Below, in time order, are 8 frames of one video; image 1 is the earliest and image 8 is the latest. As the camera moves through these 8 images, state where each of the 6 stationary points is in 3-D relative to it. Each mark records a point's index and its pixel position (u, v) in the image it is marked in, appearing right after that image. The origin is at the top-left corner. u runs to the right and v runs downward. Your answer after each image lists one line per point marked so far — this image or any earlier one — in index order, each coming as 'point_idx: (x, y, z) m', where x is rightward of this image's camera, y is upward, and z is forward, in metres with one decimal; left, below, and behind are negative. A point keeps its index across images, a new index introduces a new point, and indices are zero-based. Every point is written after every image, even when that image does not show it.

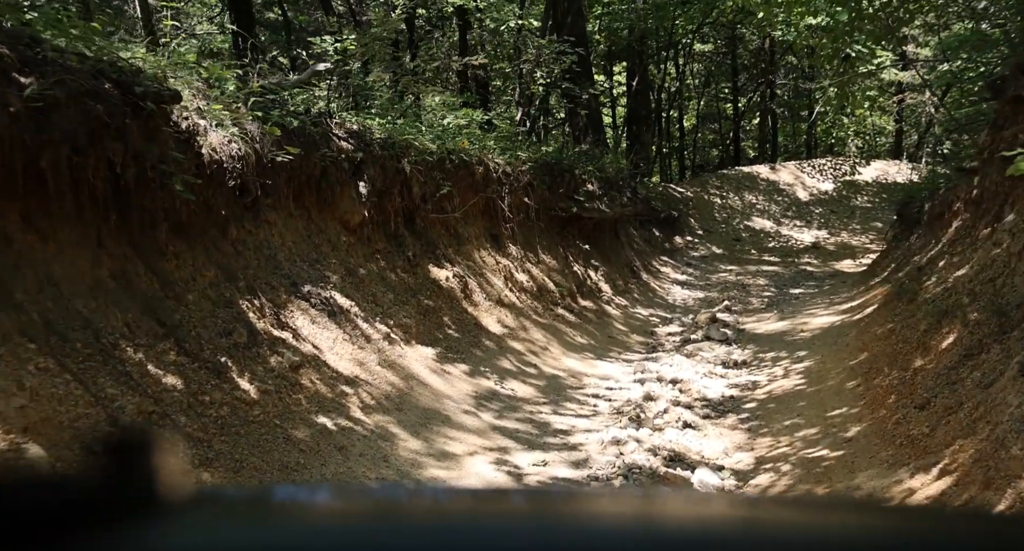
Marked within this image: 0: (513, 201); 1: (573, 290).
0: (0.0, +1.1, +14.2) m
1: (+1.0, -0.3, +15.2) m
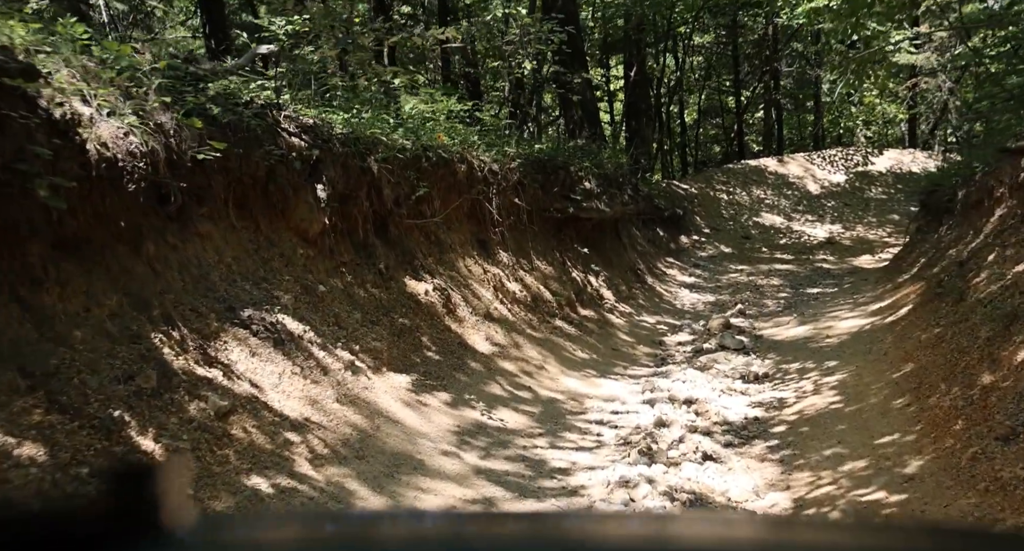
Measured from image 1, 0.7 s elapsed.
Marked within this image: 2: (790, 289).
0: (-0.2, +1.0, +12.8) m
1: (+0.9, -0.4, +13.8) m
2: (+5.5, -0.4, +18.3) m
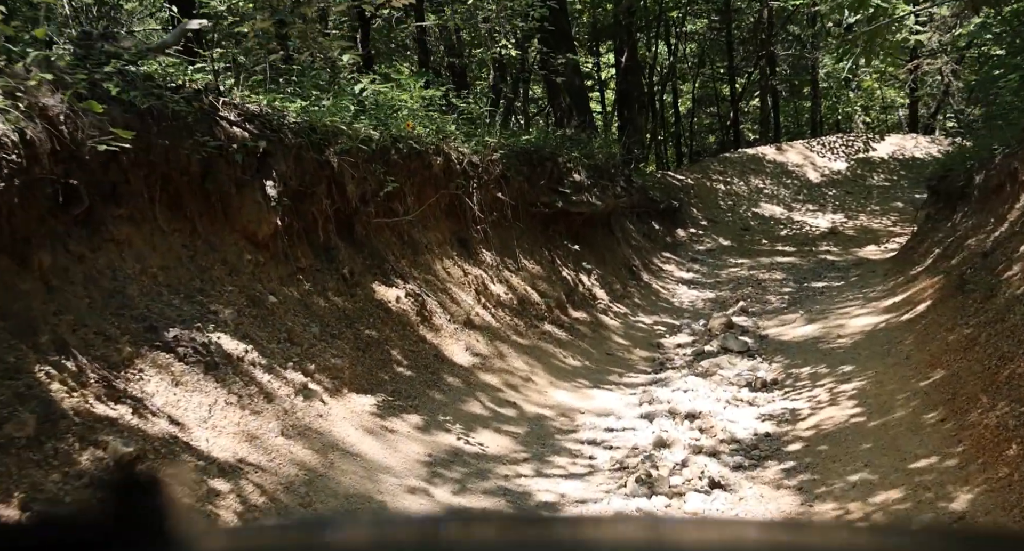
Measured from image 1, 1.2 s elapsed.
0: (-0.4, +1.0, +11.9) m
1: (+0.7, -0.3, +12.9) m
2: (+5.2, -0.2, +17.3) m
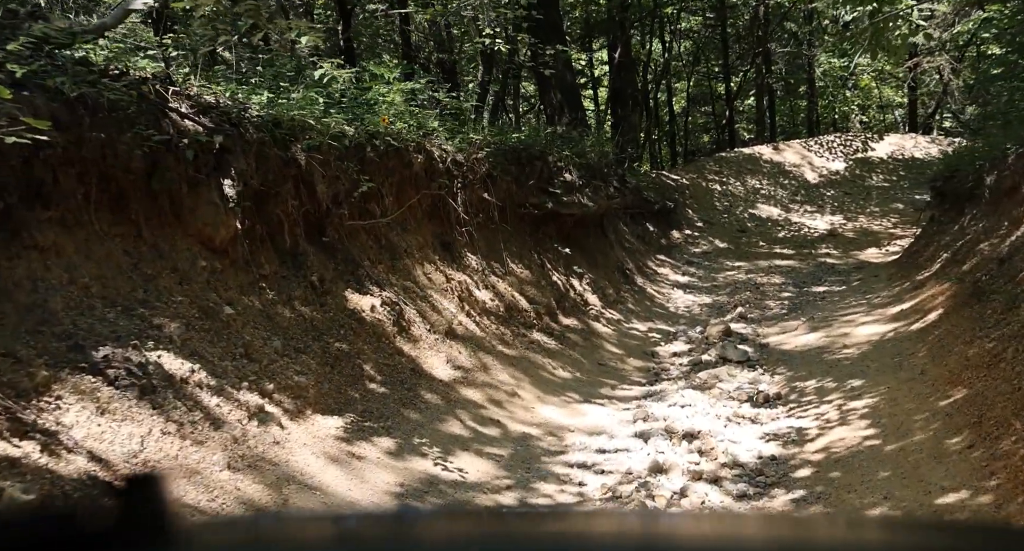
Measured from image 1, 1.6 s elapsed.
0: (-0.5, +0.9, +11.2) m
1: (+0.5, -0.4, +12.2) m
2: (+5.0, -0.3, +16.7) m
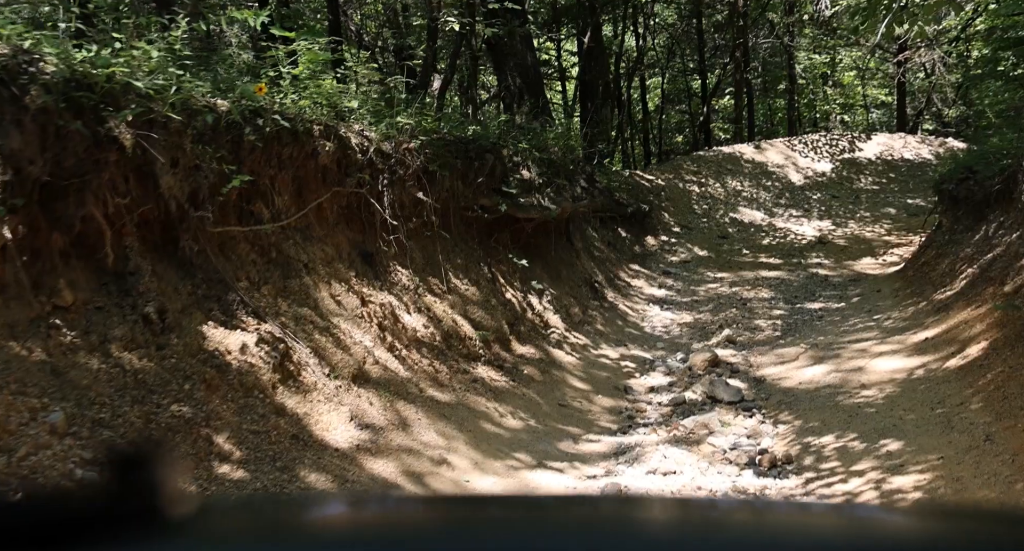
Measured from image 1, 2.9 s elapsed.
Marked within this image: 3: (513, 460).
0: (-1.1, +0.8, +8.9) m
1: (-0.1, -0.6, +10.0) m
2: (+4.3, -0.5, +14.6) m
3: (0.0, -1.4, +7.0) m
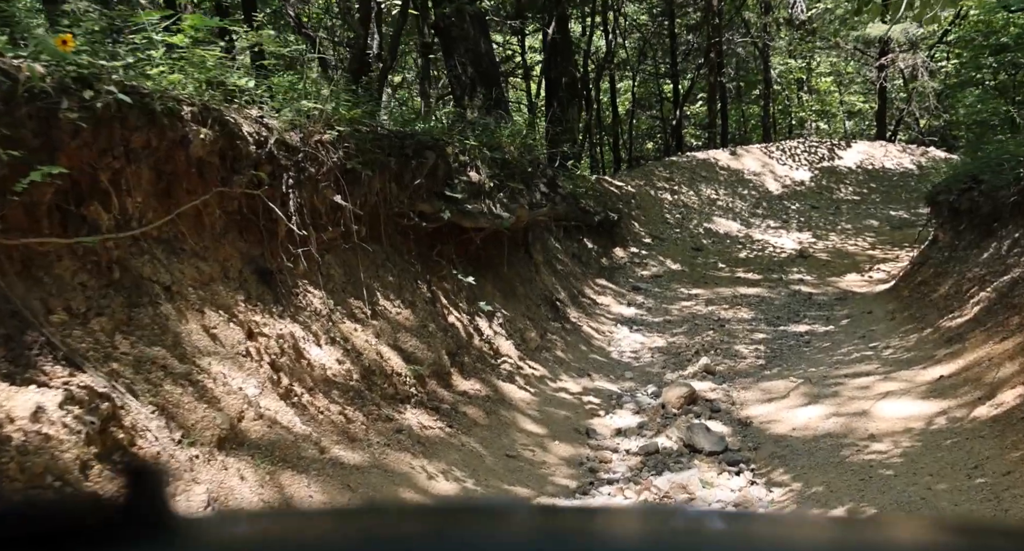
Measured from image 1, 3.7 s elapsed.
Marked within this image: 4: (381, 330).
0: (-1.6, +0.6, +7.2) m
1: (-0.6, -0.8, +8.3) m
2: (+3.6, -0.8, +13.1) m
3: (-0.5, -1.6, +5.3) m
4: (-1.1, -0.5, +8.0) m
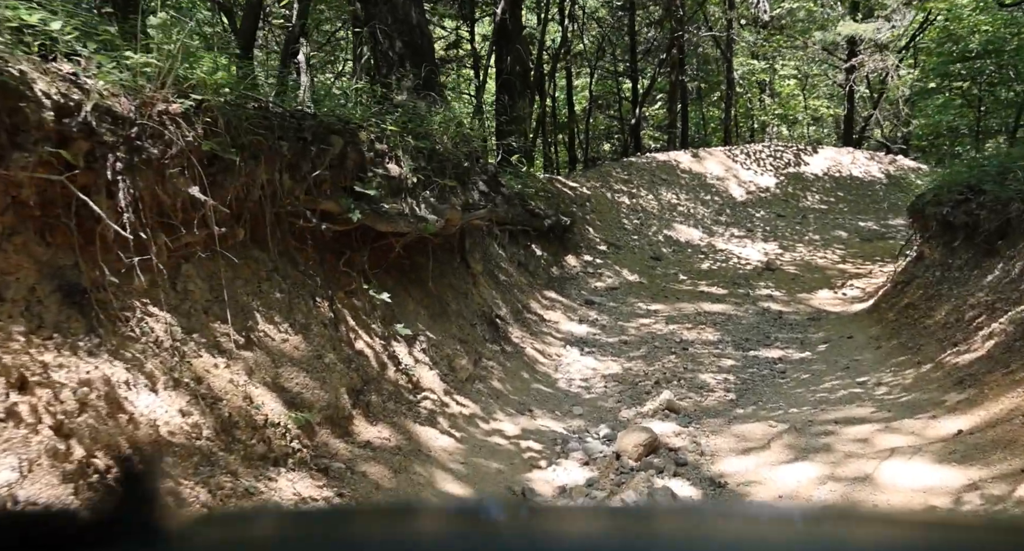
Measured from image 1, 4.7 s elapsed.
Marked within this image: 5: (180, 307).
0: (-2.1, +0.5, +5.4) m
1: (-1.2, -0.9, +6.5) m
2: (+2.8, -1.0, +11.4) m
3: (-0.9, -1.7, +3.5) m
4: (-1.7, -0.6, +6.1) m
5: (-2.0, -0.2, +5.6) m
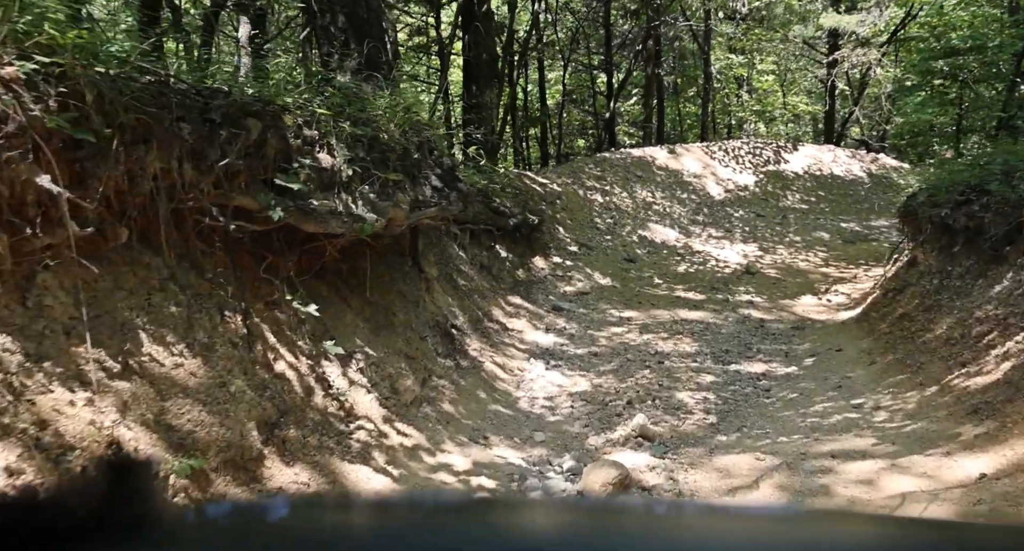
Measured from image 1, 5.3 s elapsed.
0: (-2.4, +0.4, +4.2) m
1: (-1.6, -1.0, +5.3) m
2: (+2.3, -1.1, +10.4) m
3: (-1.2, -1.8, +2.3) m
4: (-2.0, -0.6, +4.9) m
5: (-2.3, -0.2, +4.4) m
